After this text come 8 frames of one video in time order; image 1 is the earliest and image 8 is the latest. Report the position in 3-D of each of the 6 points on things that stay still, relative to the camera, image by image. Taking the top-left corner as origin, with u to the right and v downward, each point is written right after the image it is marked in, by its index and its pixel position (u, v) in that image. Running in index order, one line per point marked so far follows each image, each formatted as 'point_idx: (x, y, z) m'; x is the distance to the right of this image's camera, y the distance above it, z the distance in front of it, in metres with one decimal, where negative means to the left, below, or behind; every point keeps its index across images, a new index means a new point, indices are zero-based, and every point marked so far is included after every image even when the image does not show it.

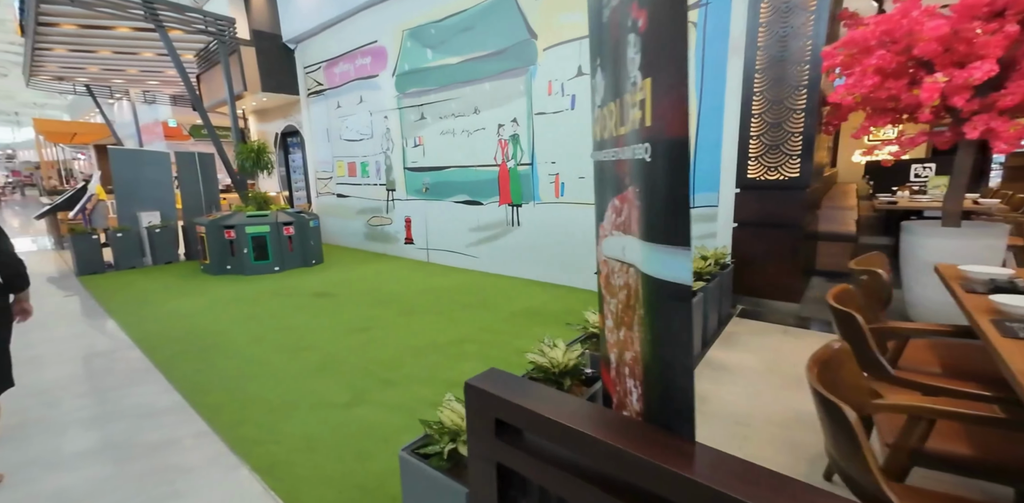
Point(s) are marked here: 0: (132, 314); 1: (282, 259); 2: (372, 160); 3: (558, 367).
0: (-4.3, -0.6, +4.3) m
1: (-3.5, -0.1, +5.7) m
2: (-2.5, +1.6, +6.8) m
3: (+0.2, -0.5, +1.6) m
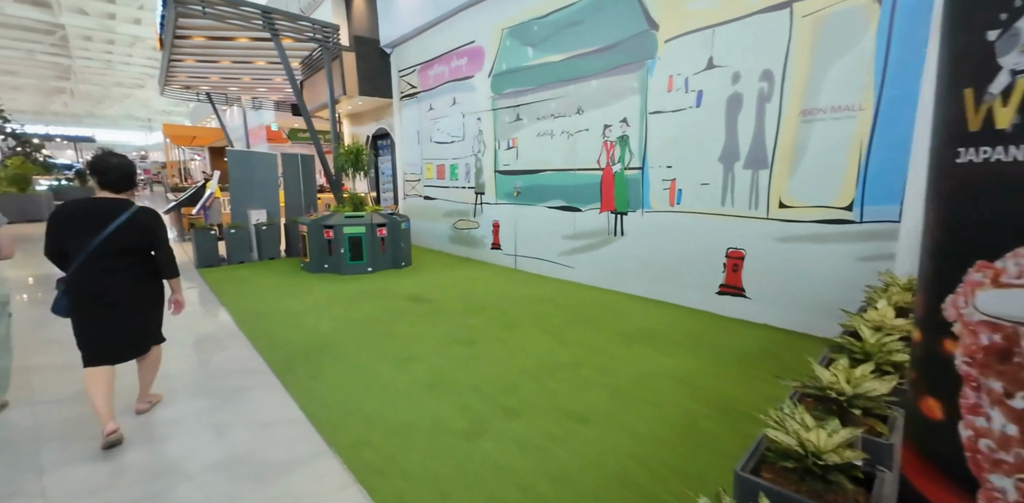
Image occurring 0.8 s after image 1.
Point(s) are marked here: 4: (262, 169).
0: (-3.2, -0.6, +4.4) m
1: (-2.1, -0.1, +5.7) m
2: (-0.9, +1.6, +6.7) m
3: (+1.0, -0.6, +1.2) m
4: (-4.2, +1.4, +6.3) m
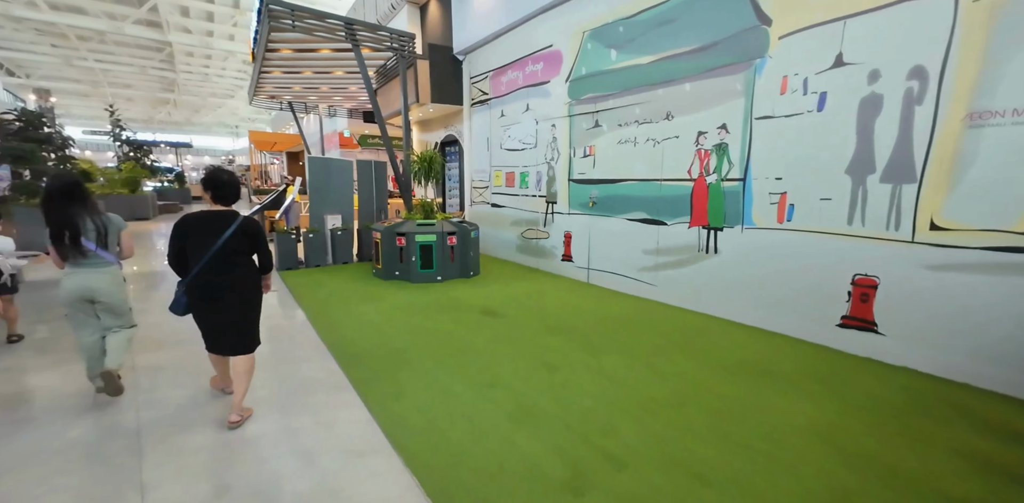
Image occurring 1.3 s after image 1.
0: (-2.2, -0.7, +4.5) m
1: (-1.0, -0.3, +5.6) m
2: (+0.4, +1.4, +6.5) m
3: (+1.4, -0.8, +0.7) m
4: (-3.0, +1.3, +6.5) m
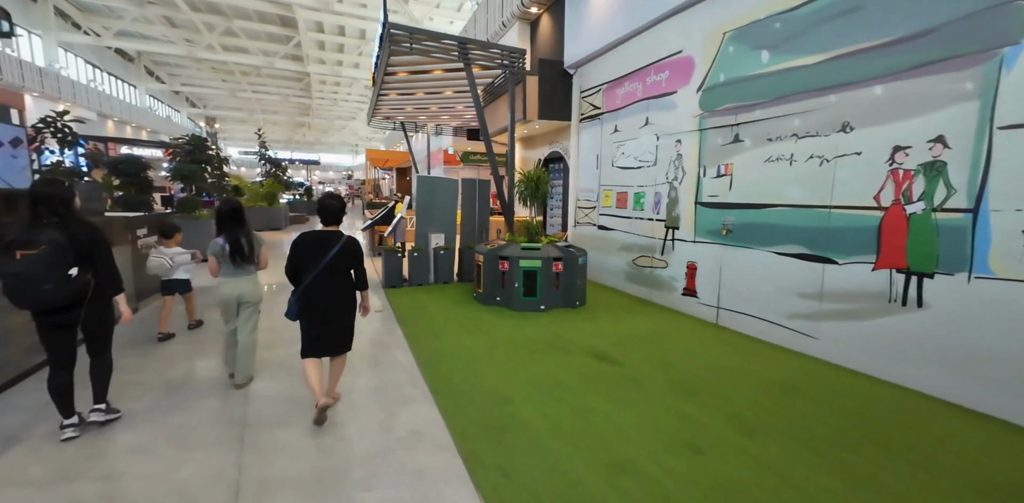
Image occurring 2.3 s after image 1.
0: (-1.0, -0.9, +4.3) m
1: (+0.5, -0.6, +5.2) m
2: (+2.1, +0.9, +5.7) m
3: (+1.8, -1.1, -0.1) m
4: (-1.2, +1.0, +6.5) m
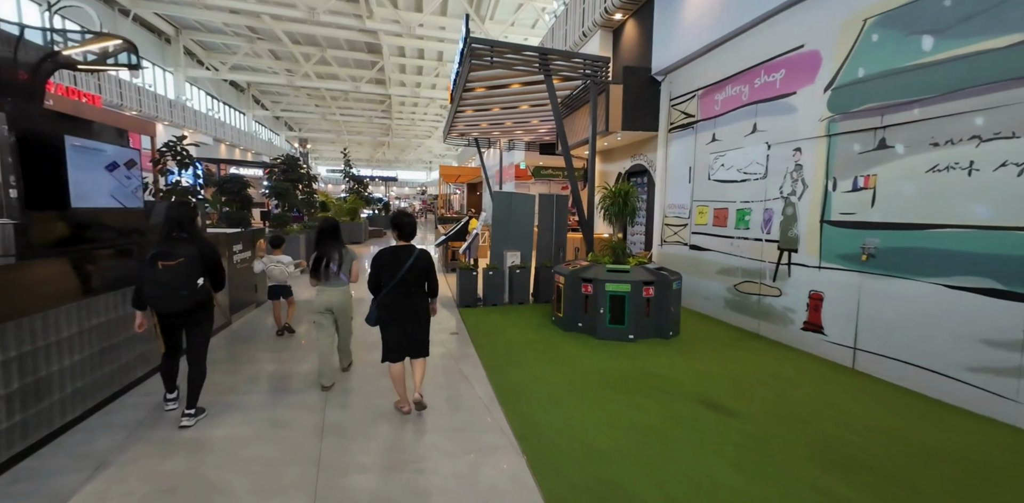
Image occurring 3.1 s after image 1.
0: (-0.1, -1.1, +4.0) m
1: (+1.5, -0.9, +4.6) m
2: (+3.2, +0.6, +5.0) m
3: (+2.0, -1.2, -0.9) m
4: (+0.1, +0.7, +6.2) m
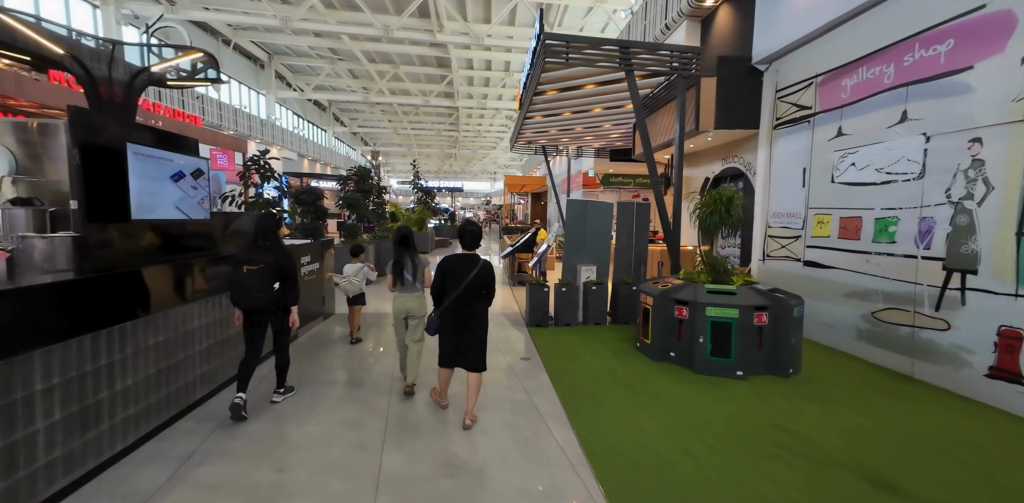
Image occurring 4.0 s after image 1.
0: (+0.6, -1.3, +3.4) m
1: (+2.3, -1.1, +3.8) m
2: (+4.1, +0.4, +3.9) m
3: (+1.9, -1.2, -1.7) m
4: (+1.2, +0.5, +5.6) m
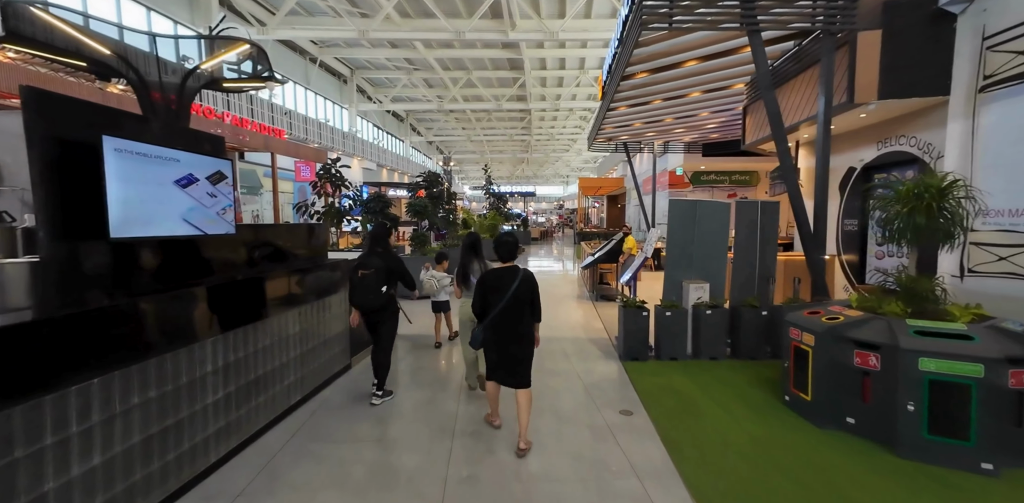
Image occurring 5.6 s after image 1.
0: (+1.3, -1.4, +2.3) m
1: (+3.0, -1.2, +2.4) m
2: (+4.8, +0.2, +2.2) m
3: (+1.6, -1.3, -2.9) m
4: (+2.3, +0.3, +4.4) m
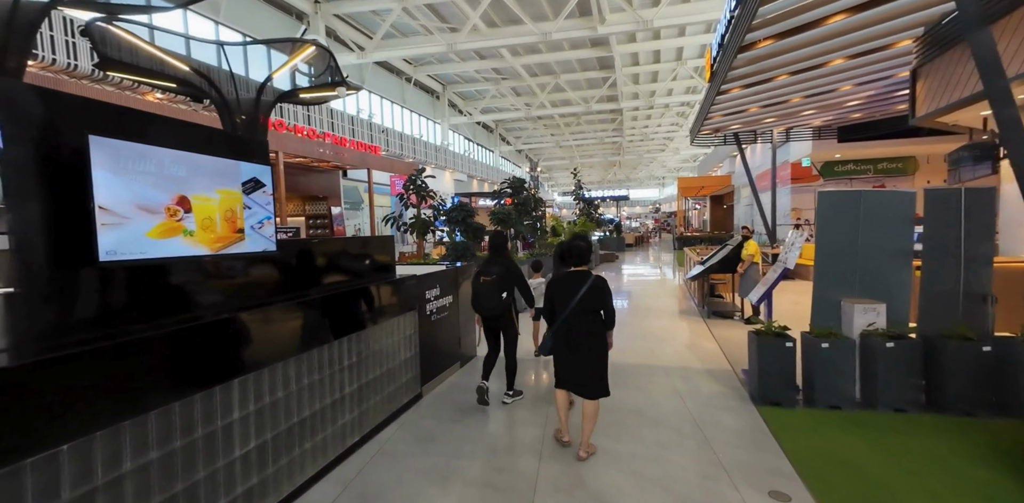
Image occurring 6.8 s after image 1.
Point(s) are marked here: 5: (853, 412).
0: (+1.7, -1.5, +1.4) m
1: (+3.4, -1.2, +1.0) m
2: (+5.0, +0.2, +0.5) m
3: (+0.7, -1.2, -3.8) m
4: (+3.1, +0.2, +3.2) m
5: (+2.7, -1.3, +3.1) m
